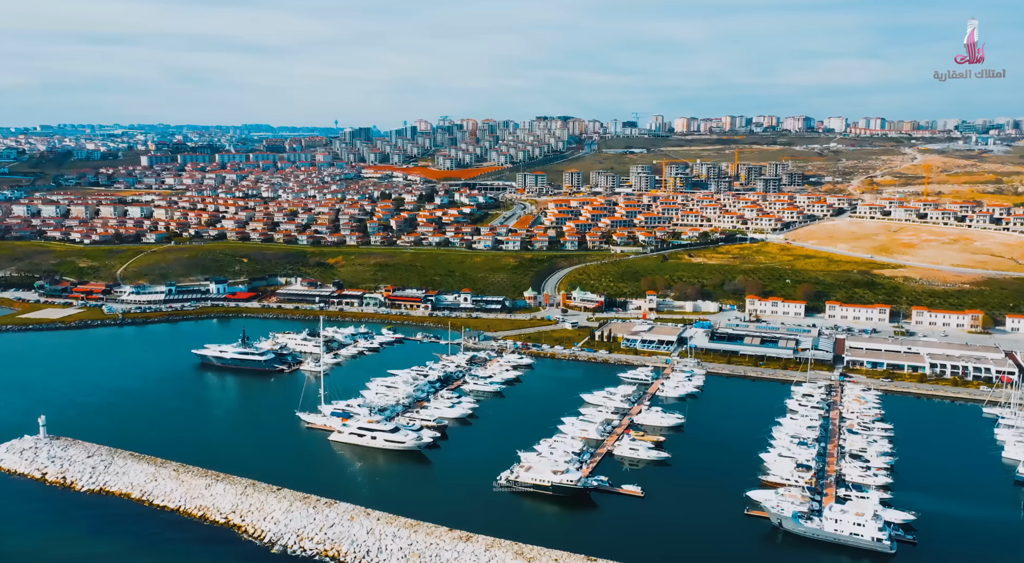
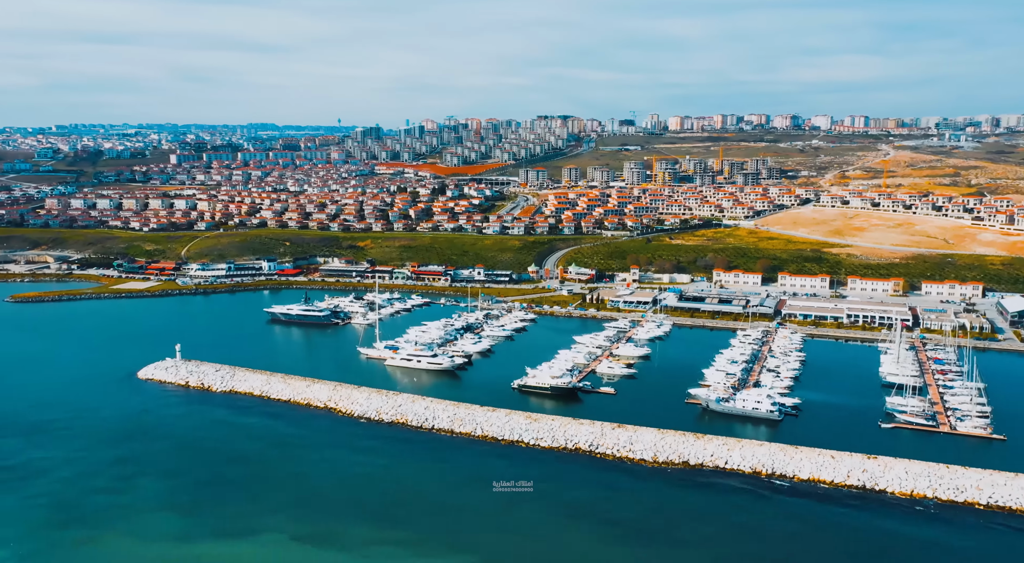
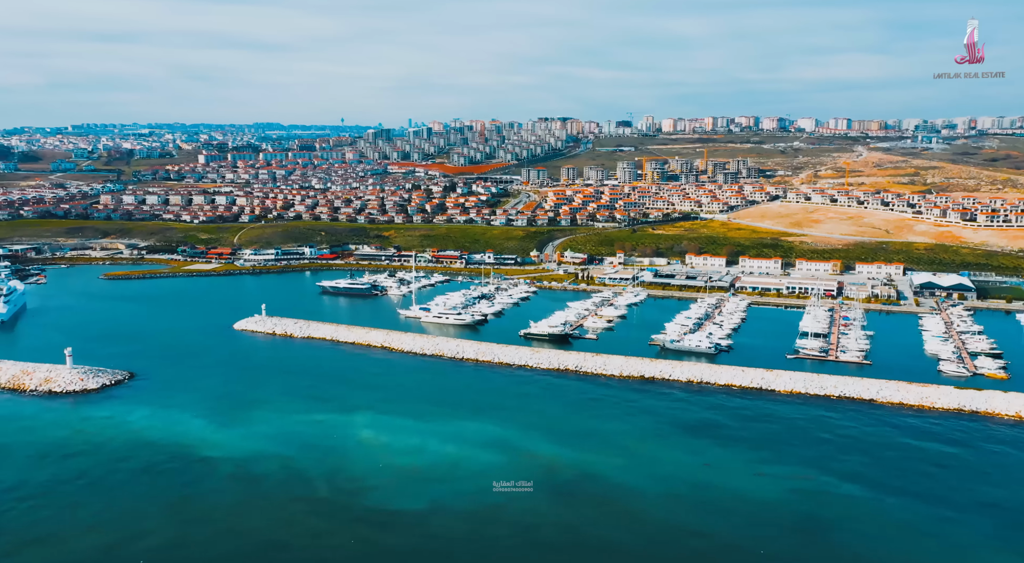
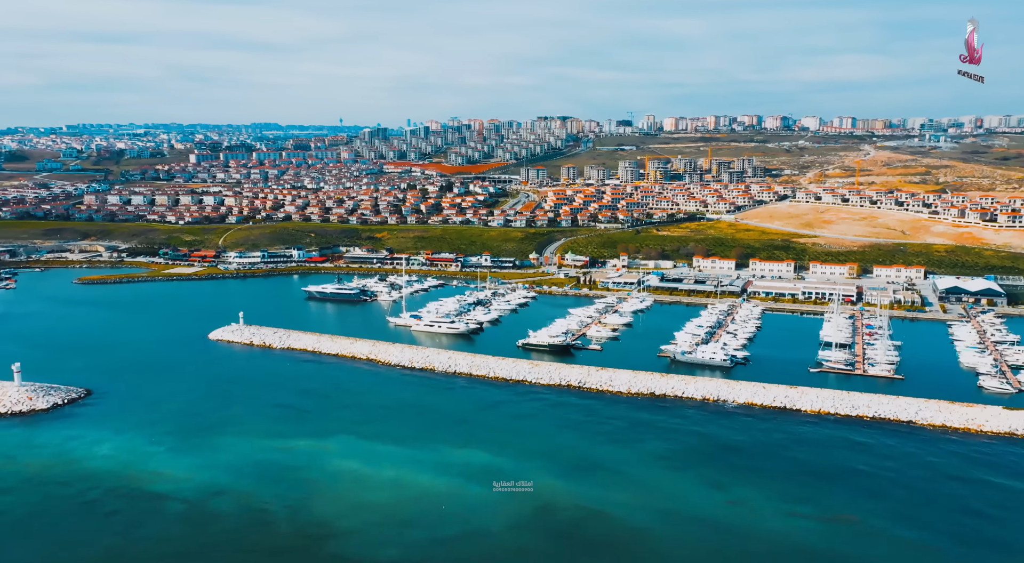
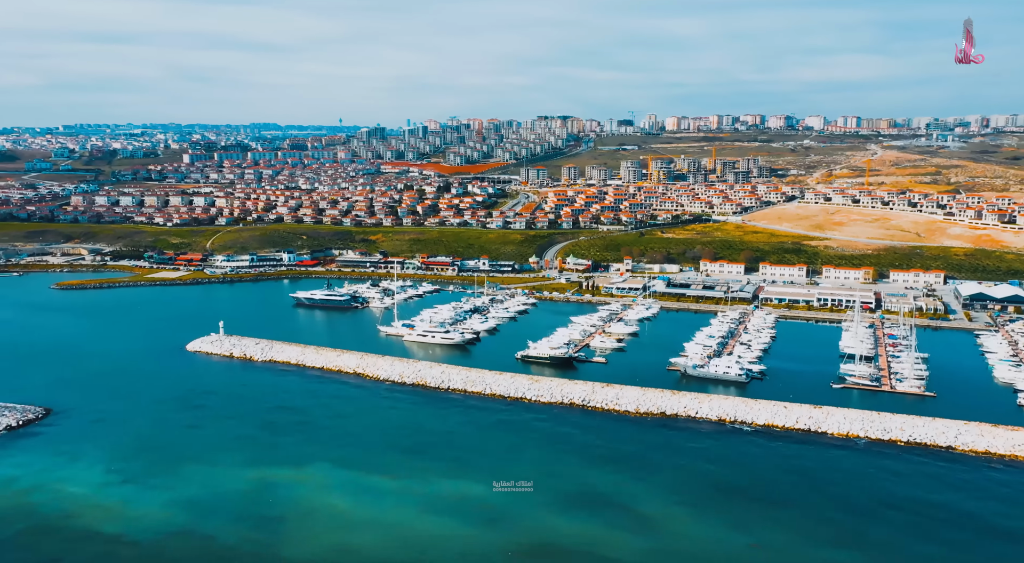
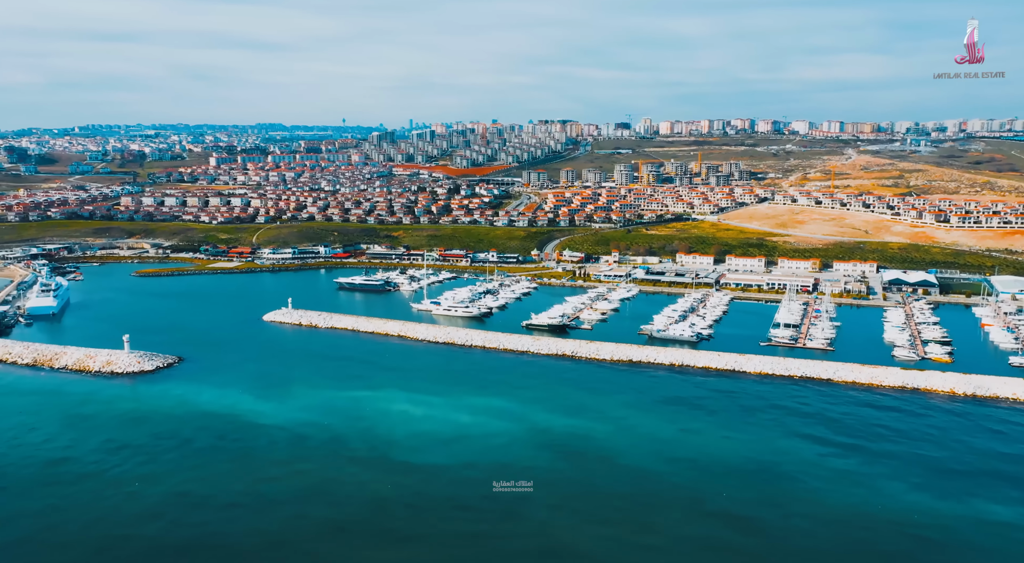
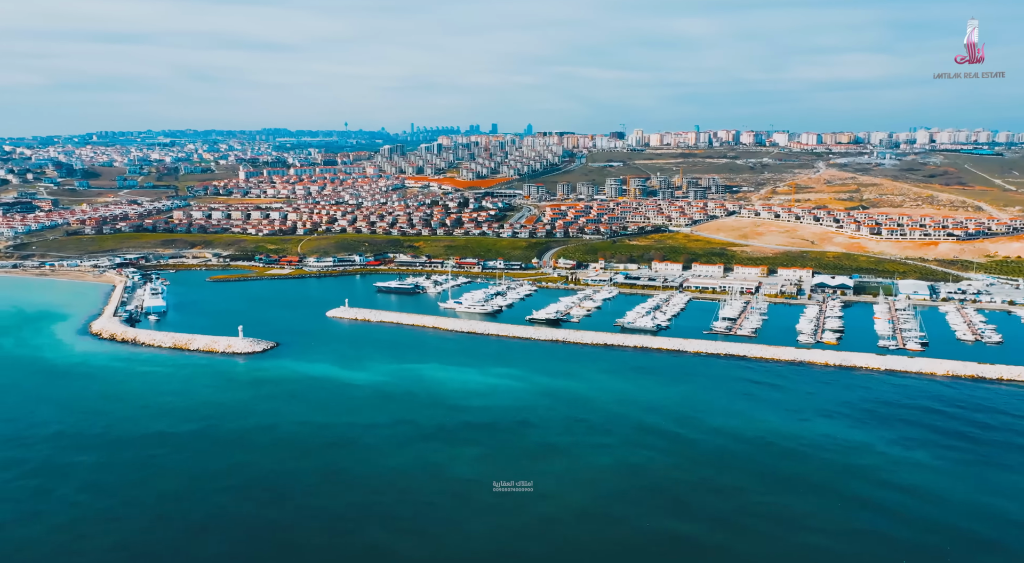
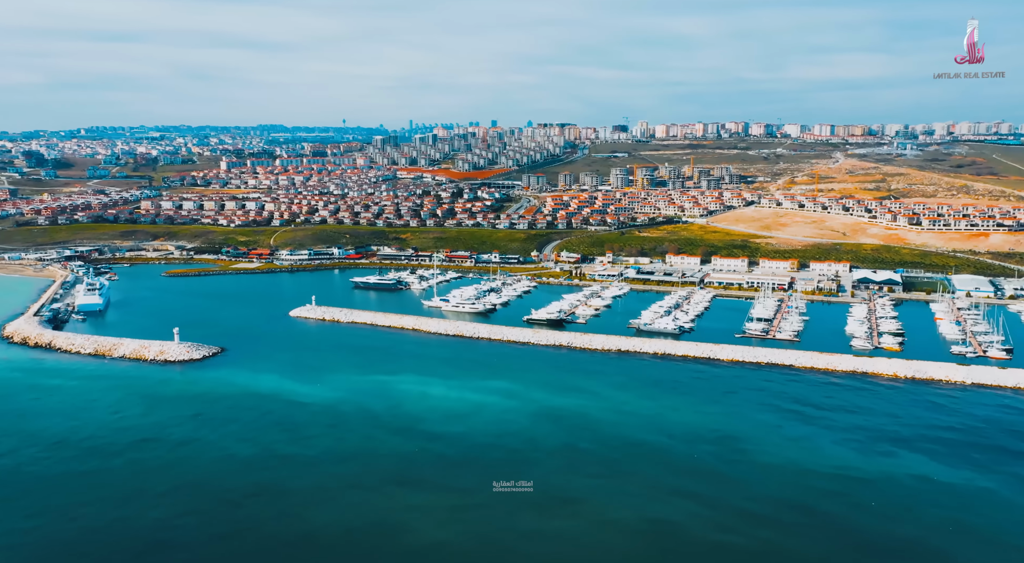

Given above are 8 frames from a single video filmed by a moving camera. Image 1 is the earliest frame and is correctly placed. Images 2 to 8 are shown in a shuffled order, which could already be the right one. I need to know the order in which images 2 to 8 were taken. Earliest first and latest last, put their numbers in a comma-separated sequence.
2, 5, 4, 3, 6, 8, 7
